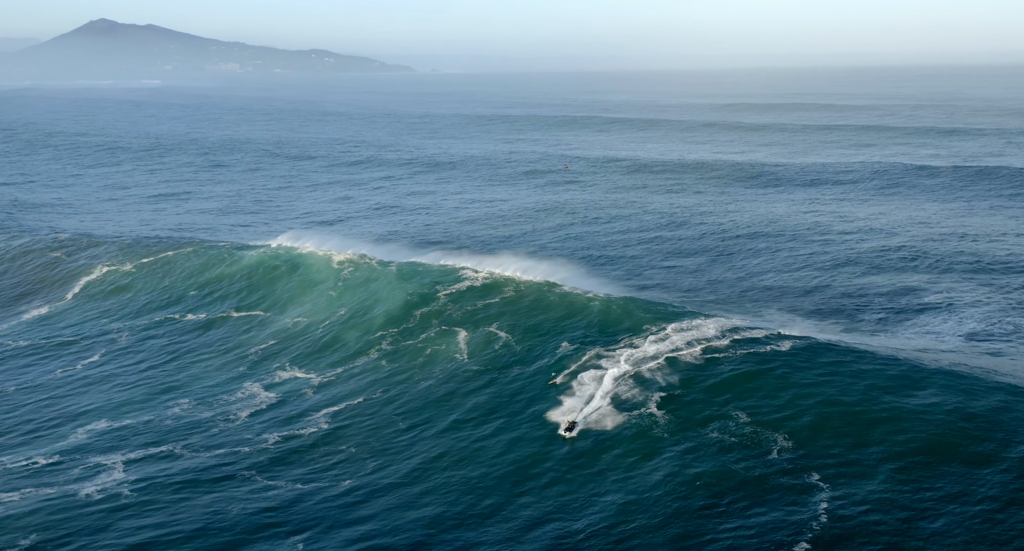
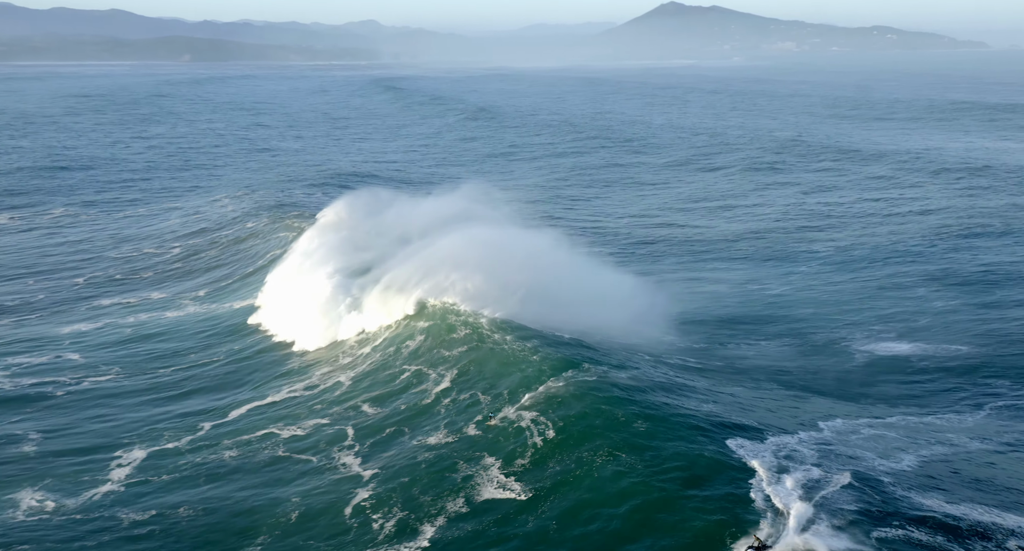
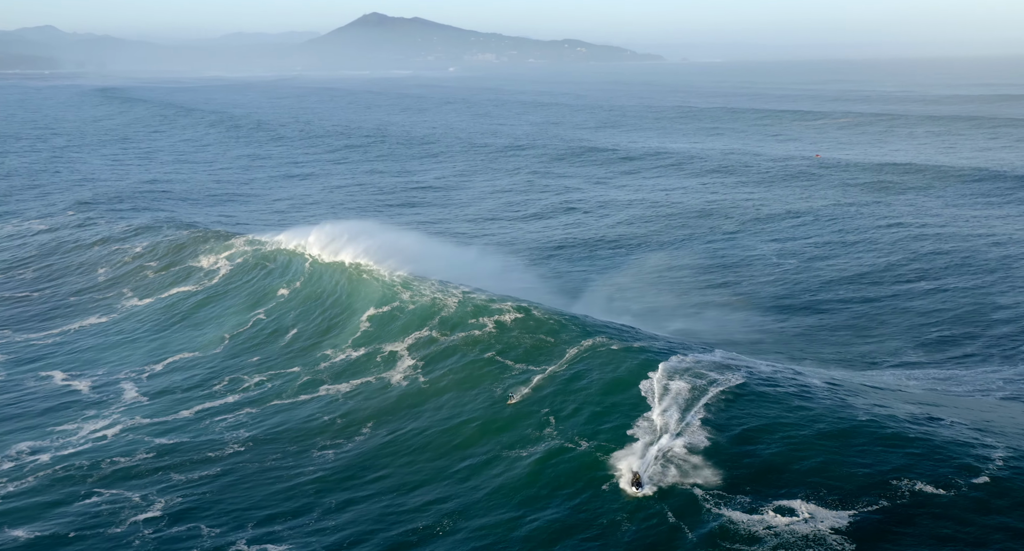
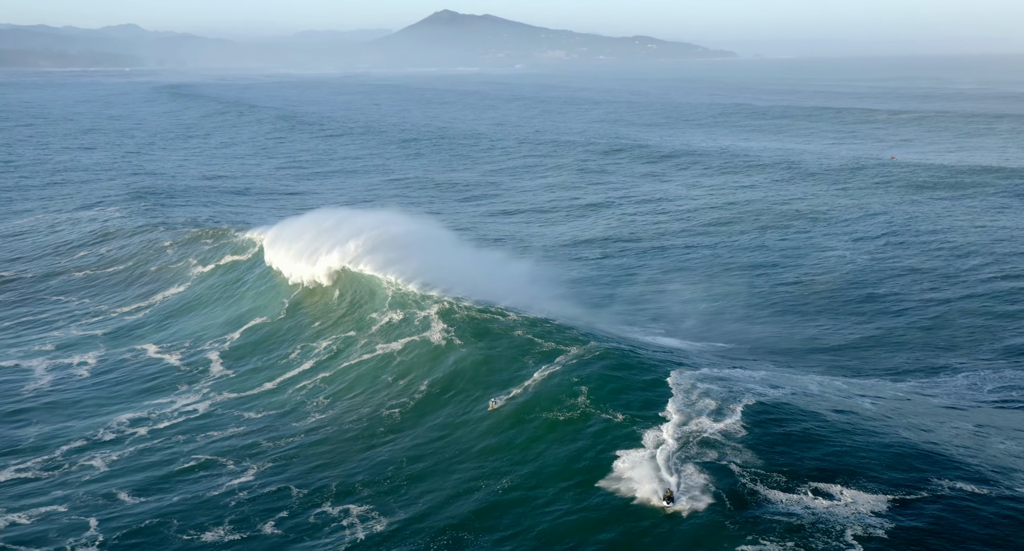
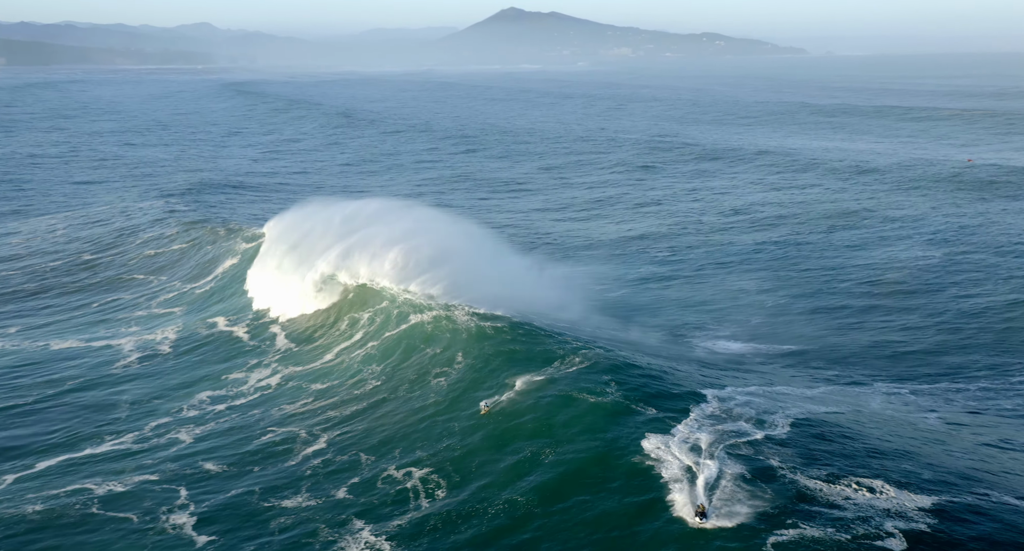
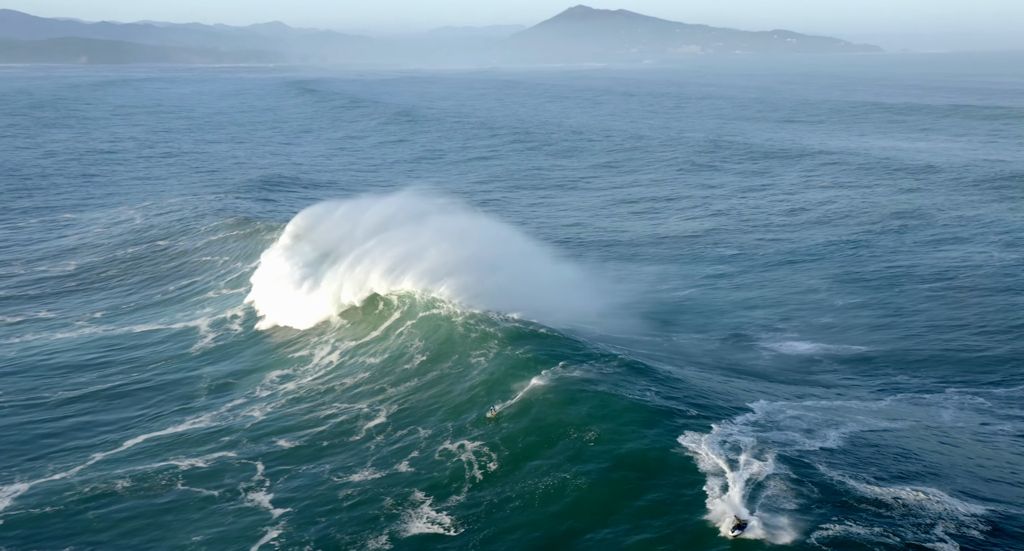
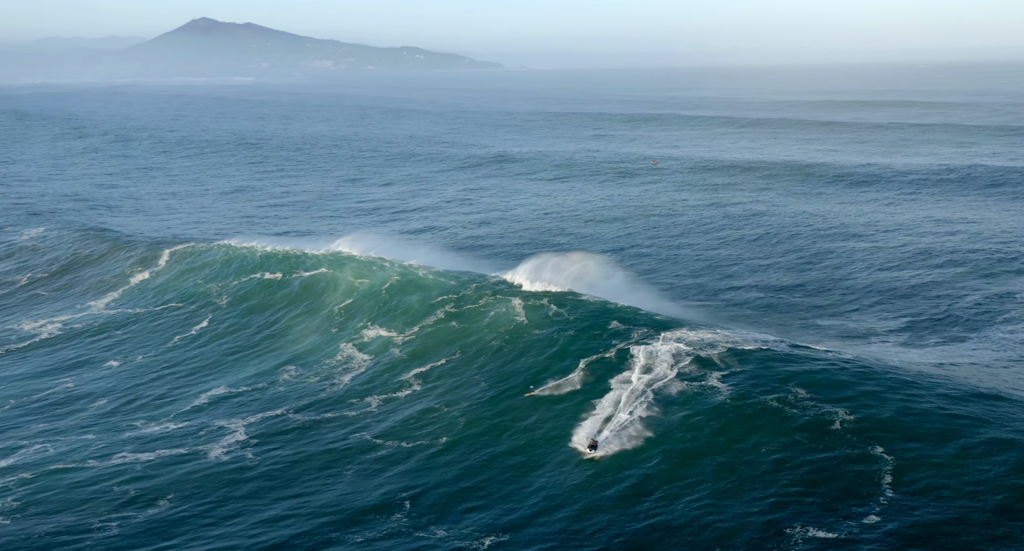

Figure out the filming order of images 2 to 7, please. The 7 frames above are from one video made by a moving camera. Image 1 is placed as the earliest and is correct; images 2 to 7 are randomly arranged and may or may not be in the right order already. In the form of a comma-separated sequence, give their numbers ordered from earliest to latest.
7, 3, 4, 5, 6, 2
